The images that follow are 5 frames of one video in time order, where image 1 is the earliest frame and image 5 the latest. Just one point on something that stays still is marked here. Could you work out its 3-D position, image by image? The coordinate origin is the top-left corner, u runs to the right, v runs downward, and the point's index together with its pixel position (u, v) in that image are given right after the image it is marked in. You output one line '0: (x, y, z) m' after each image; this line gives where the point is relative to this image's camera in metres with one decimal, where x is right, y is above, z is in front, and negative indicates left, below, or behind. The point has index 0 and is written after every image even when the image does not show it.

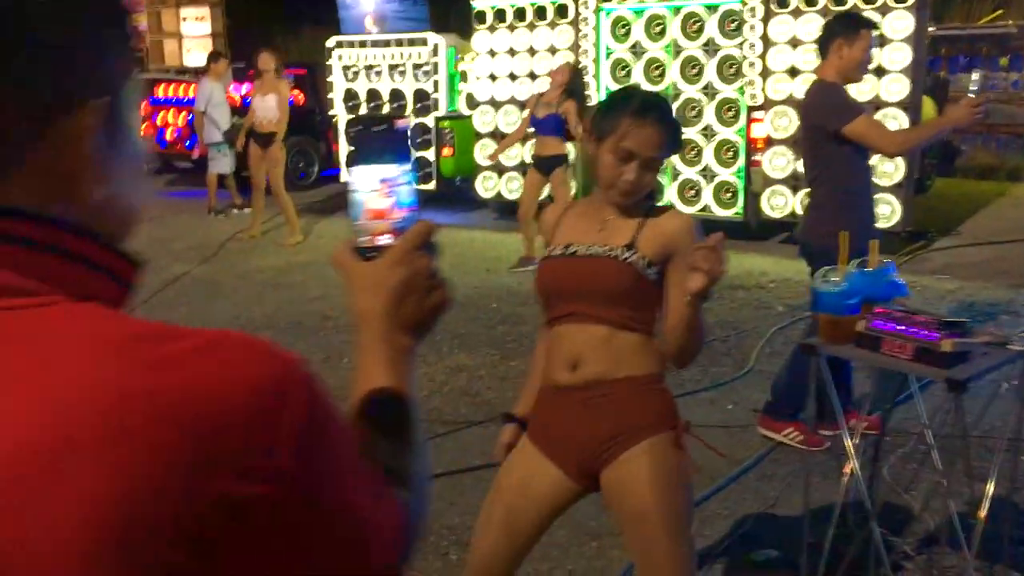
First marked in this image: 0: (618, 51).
0: (+1.0, +2.3, +9.6) m
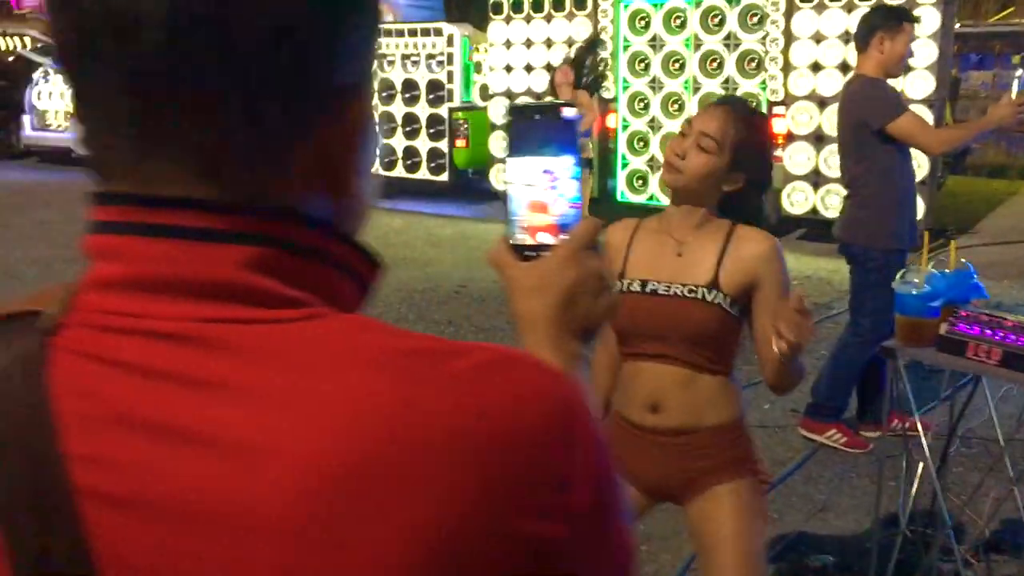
0: (+1.2, +2.4, +9.5) m
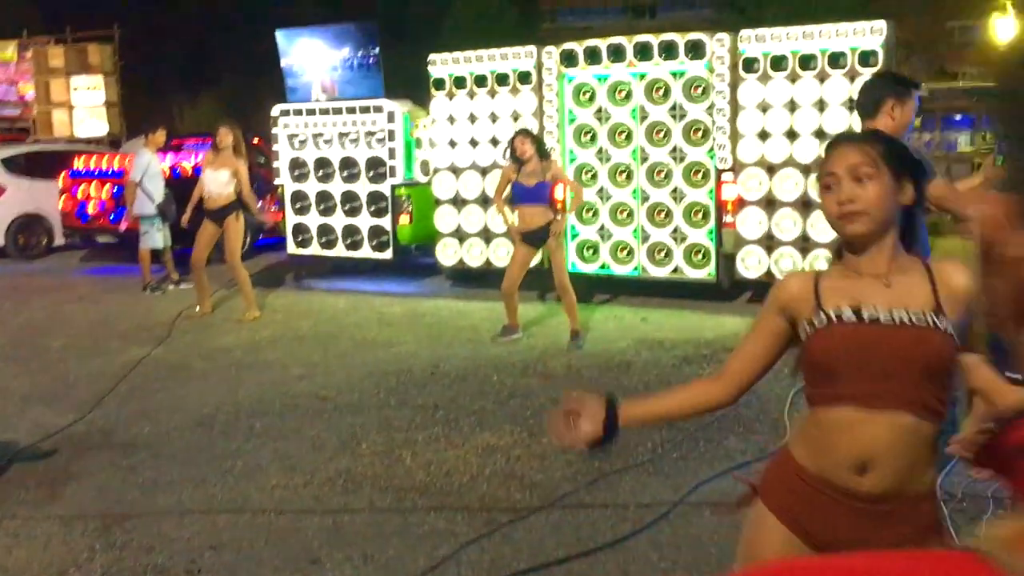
0: (+0.7, +1.7, +9.6) m
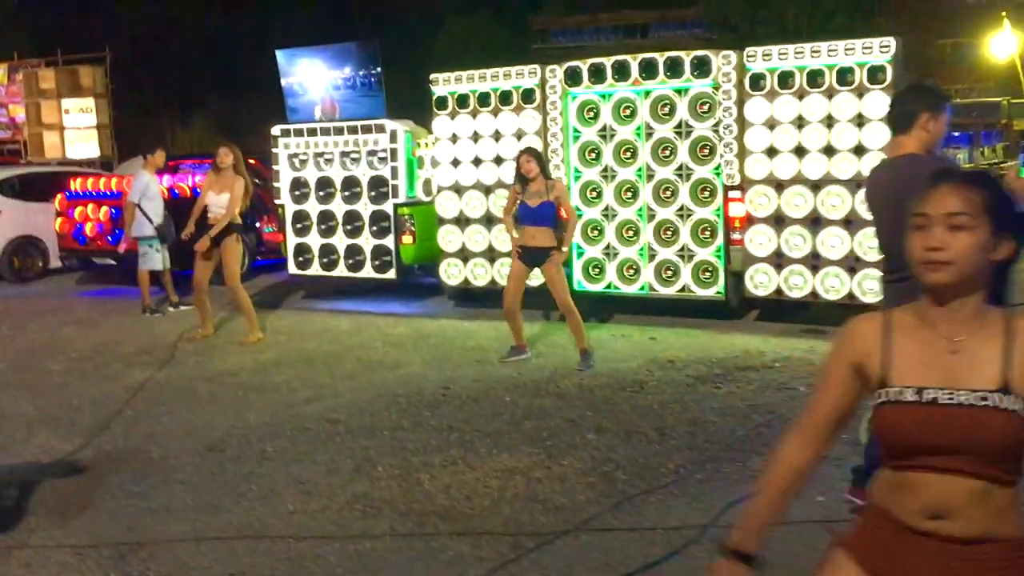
0: (+0.7, +1.5, +9.6) m
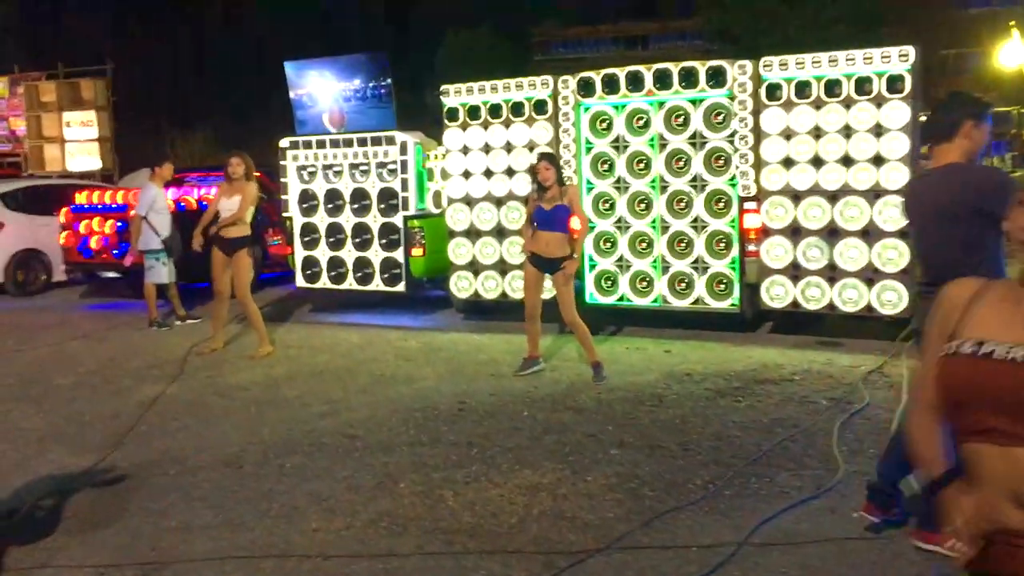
0: (+0.8, +1.4, +9.5) m
